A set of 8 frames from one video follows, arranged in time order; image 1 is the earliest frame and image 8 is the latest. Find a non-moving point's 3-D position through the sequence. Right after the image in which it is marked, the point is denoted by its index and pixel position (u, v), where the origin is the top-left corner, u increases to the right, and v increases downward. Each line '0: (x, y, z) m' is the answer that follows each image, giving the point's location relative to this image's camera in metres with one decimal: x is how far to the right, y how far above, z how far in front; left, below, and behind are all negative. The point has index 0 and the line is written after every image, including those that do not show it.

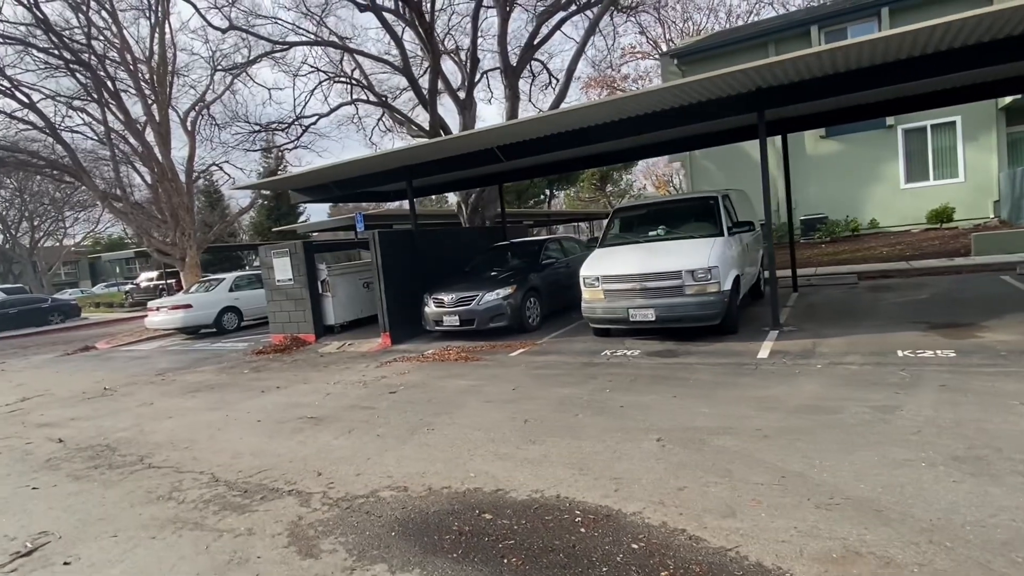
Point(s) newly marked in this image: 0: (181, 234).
0: (-11.3, +1.9, +19.5) m
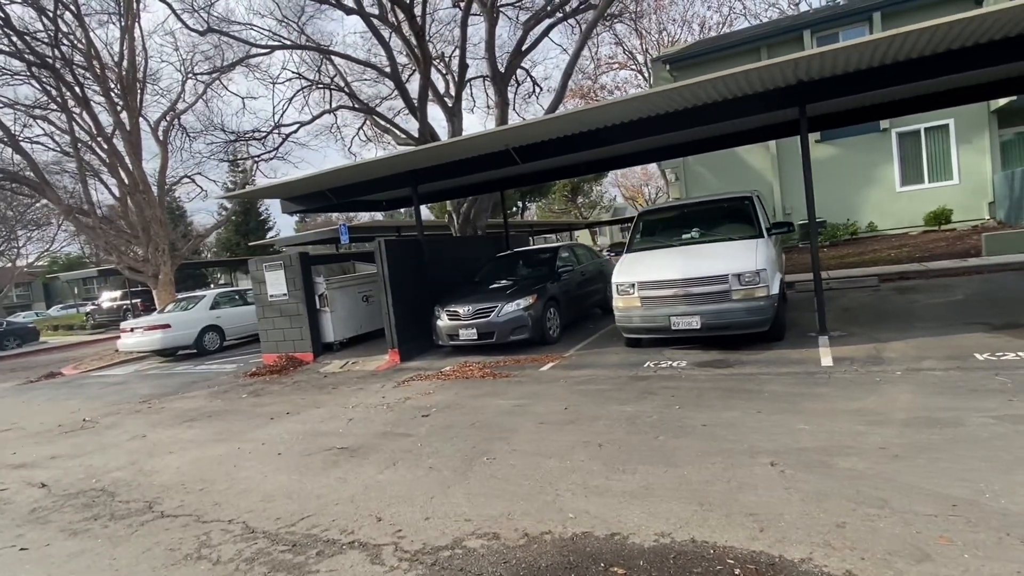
0: (-11.5, +1.3, +18.3) m
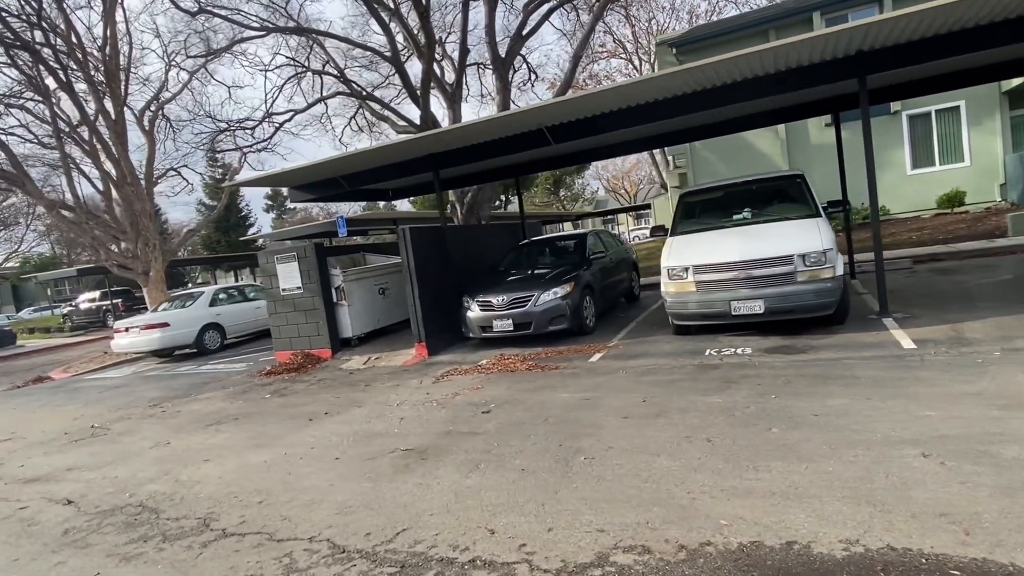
0: (-11.2, +1.3, +17.4) m
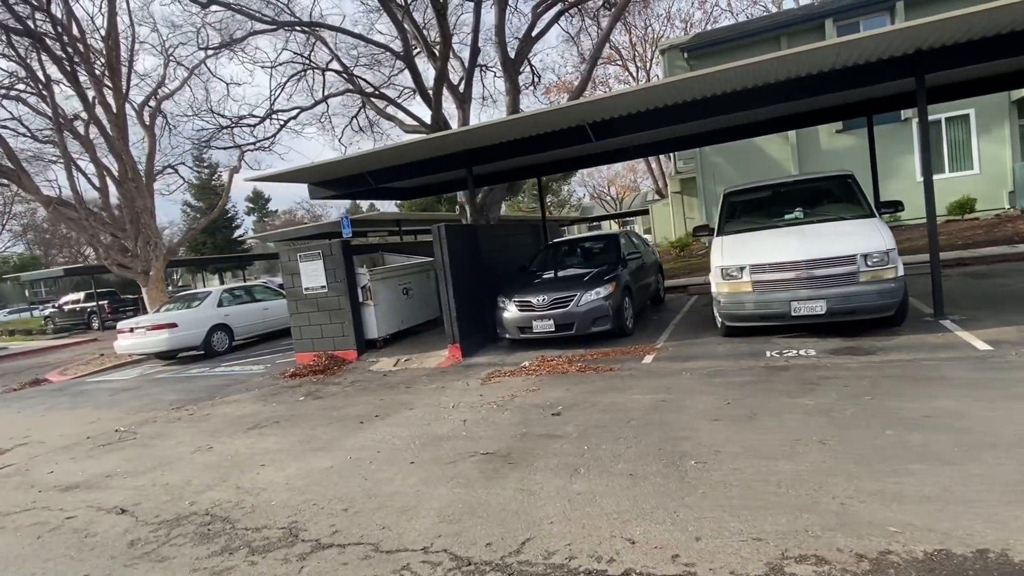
0: (-10.8, +1.3, +16.8) m
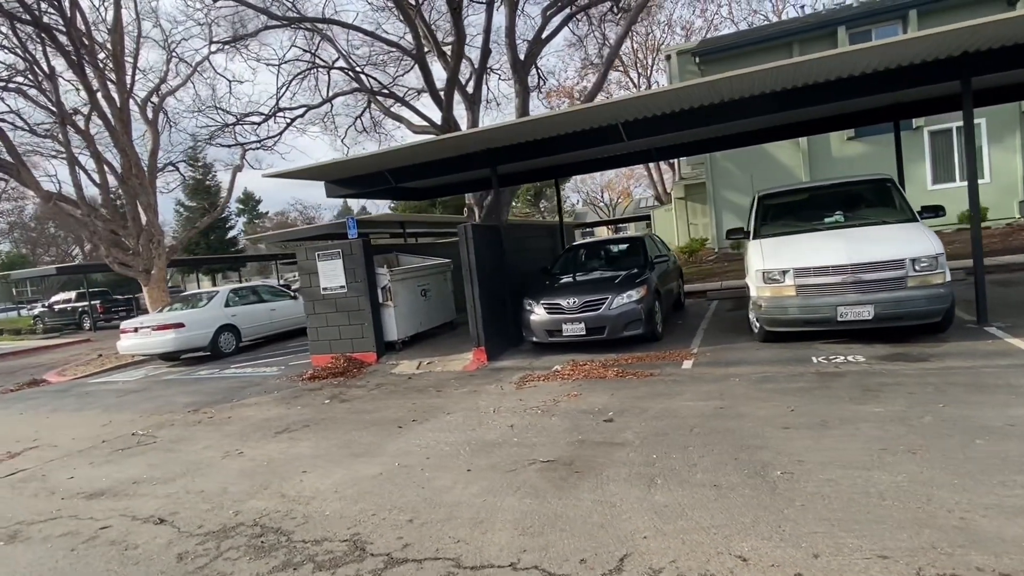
0: (-10.5, +1.4, +16.4) m
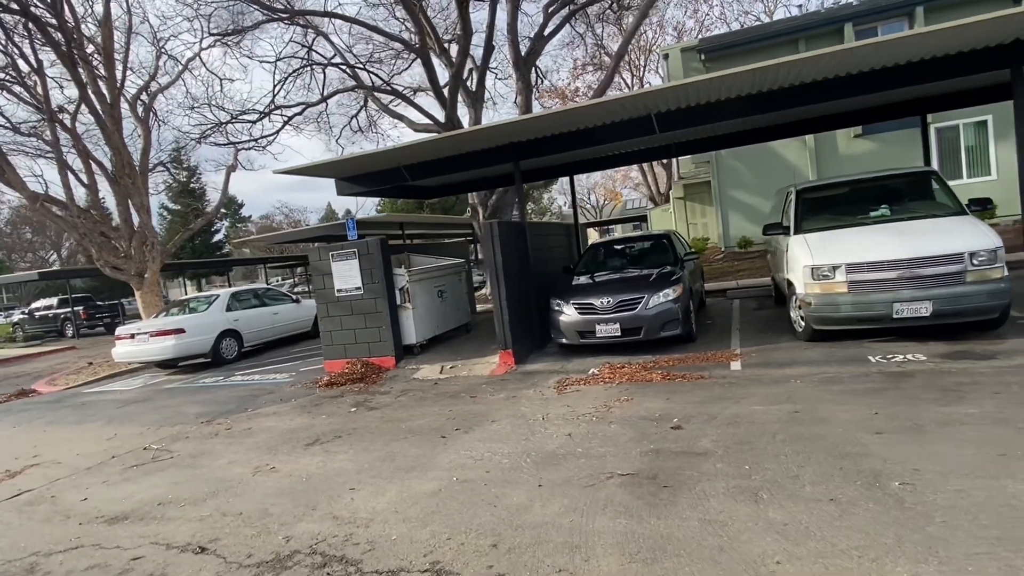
0: (-10.2, +1.2, +15.7) m
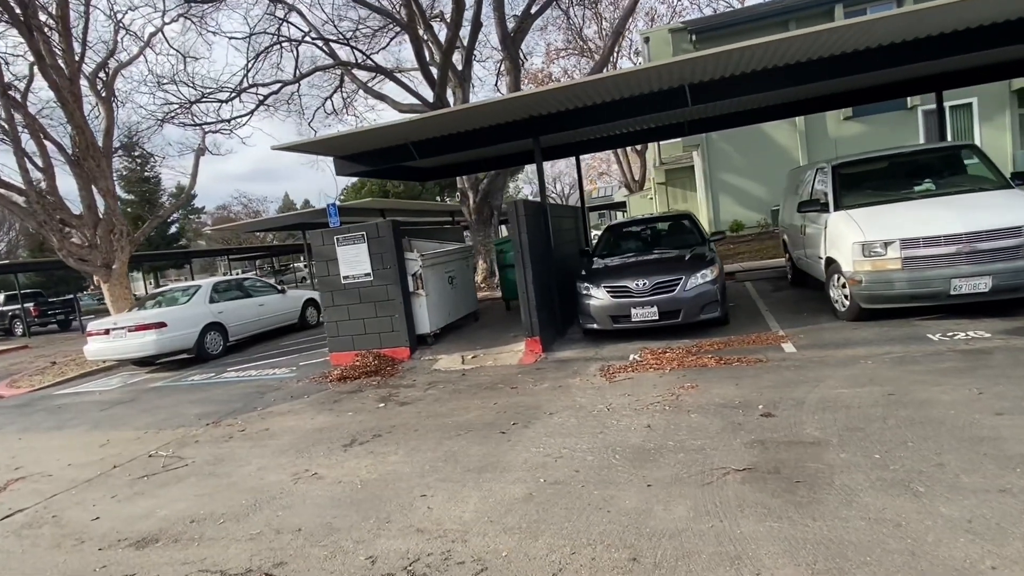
0: (-10.3, +1.4, +14.4) m
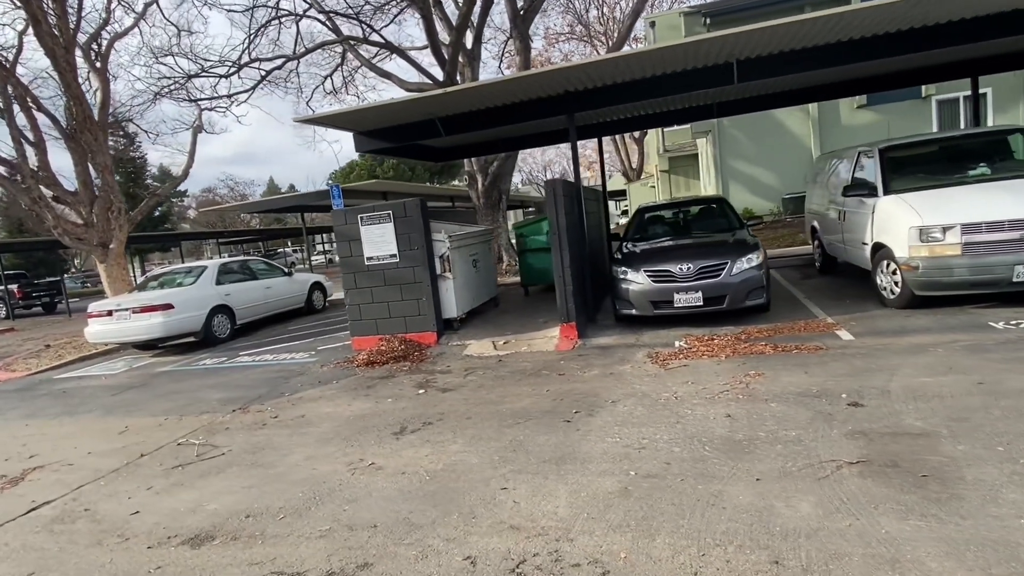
0: (-9.9, +1.9, +13.8) m
